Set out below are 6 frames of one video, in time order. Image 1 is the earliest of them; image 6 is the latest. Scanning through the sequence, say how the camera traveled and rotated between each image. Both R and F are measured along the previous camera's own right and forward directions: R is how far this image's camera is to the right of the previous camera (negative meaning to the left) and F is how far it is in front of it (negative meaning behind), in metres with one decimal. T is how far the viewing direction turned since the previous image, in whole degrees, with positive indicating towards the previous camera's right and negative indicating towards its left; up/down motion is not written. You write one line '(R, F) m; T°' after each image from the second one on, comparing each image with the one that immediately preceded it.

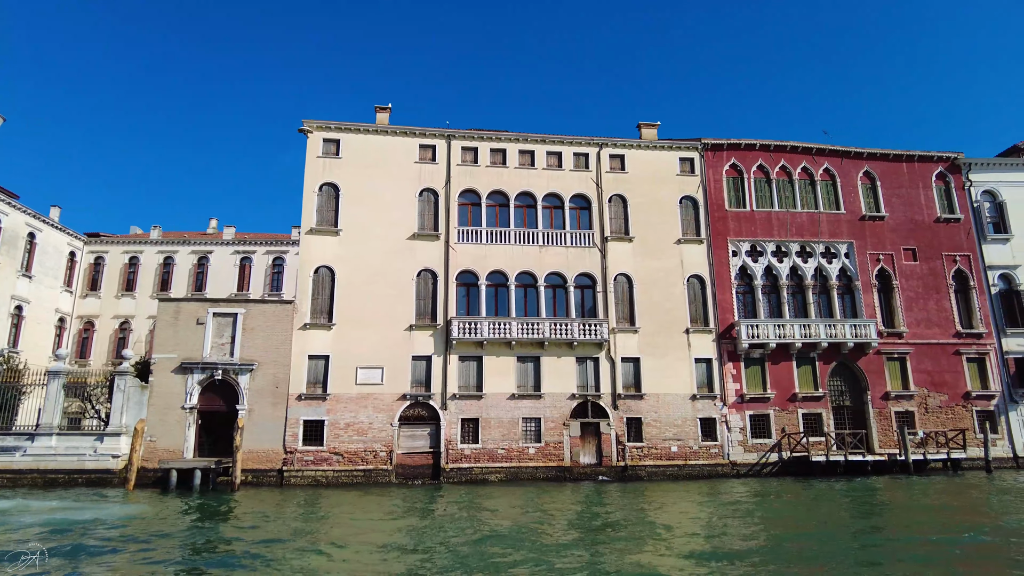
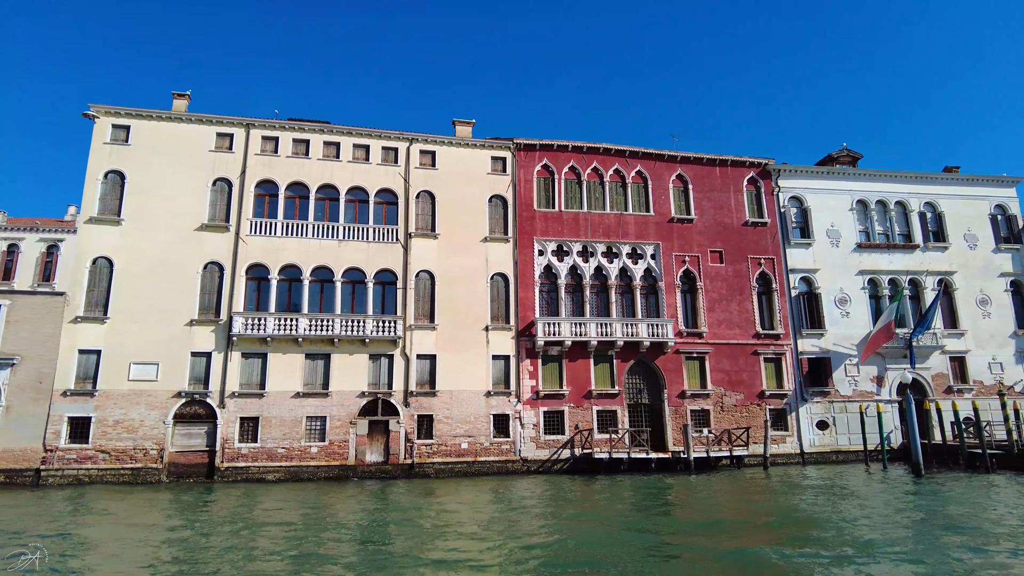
(+5.1, 0.0) m; +5°
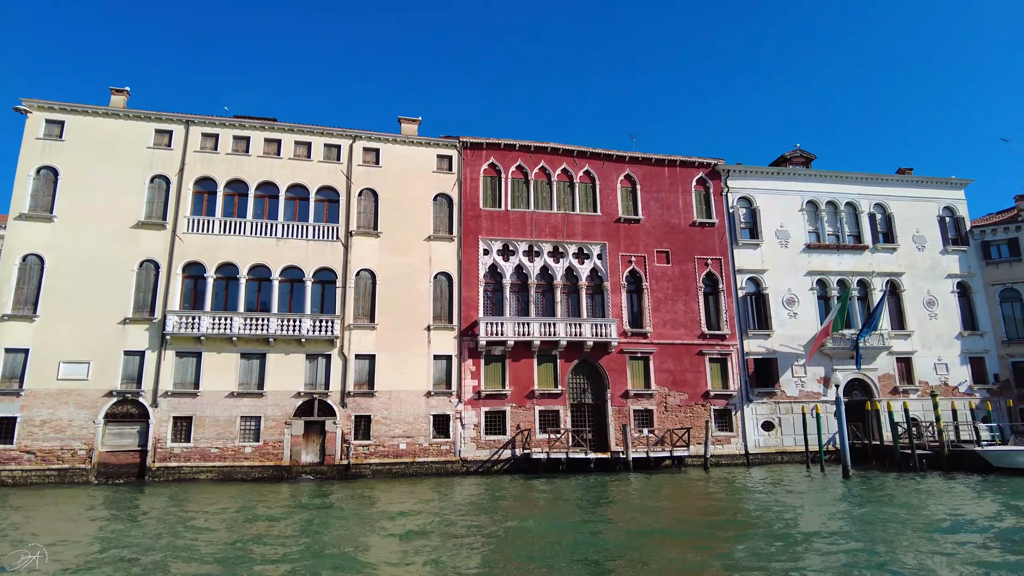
(+1.7, +0.1) m; +1°
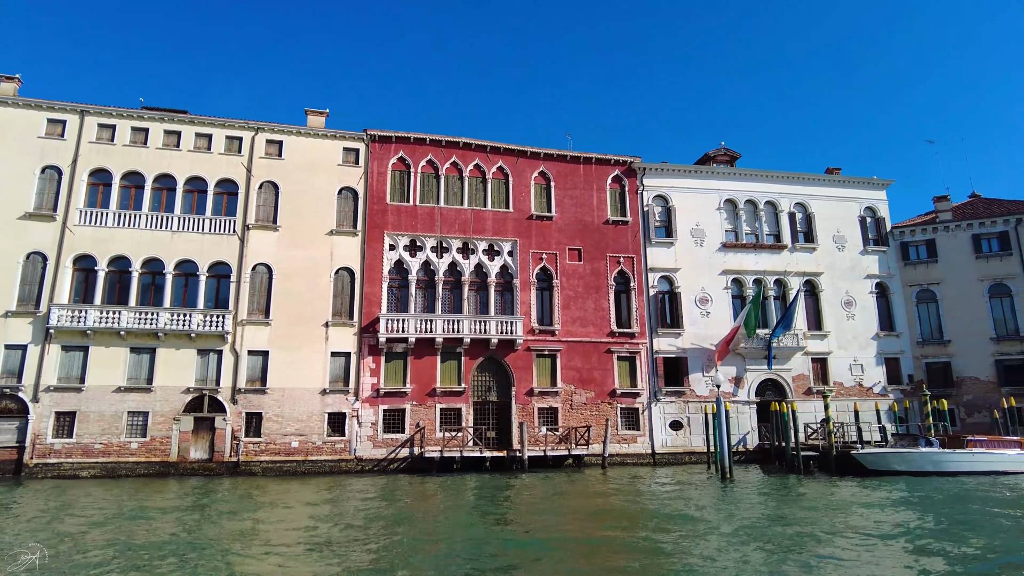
(+3.2, +0.3) m; +1°
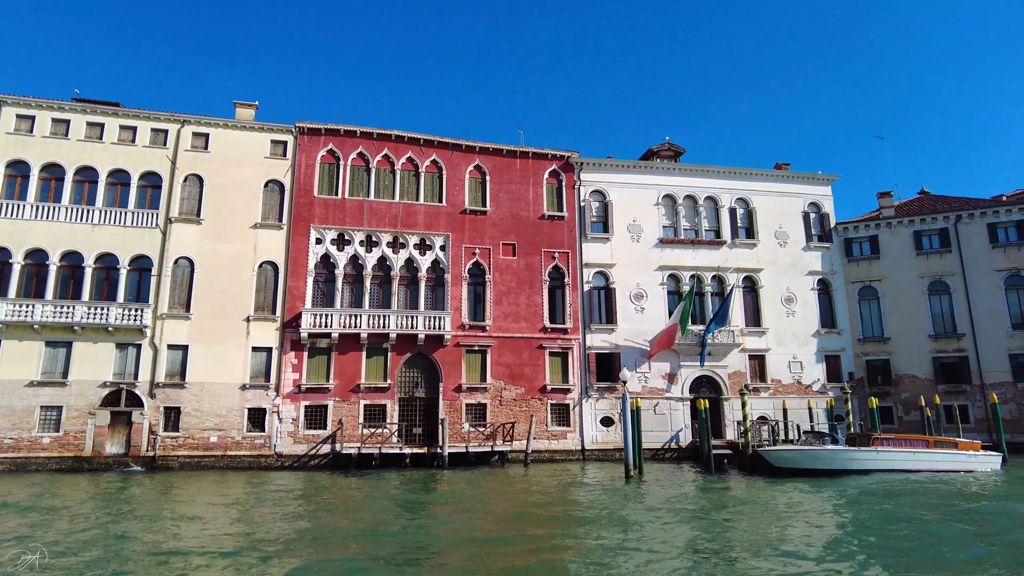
(+2.7, +0.3) m; 0°
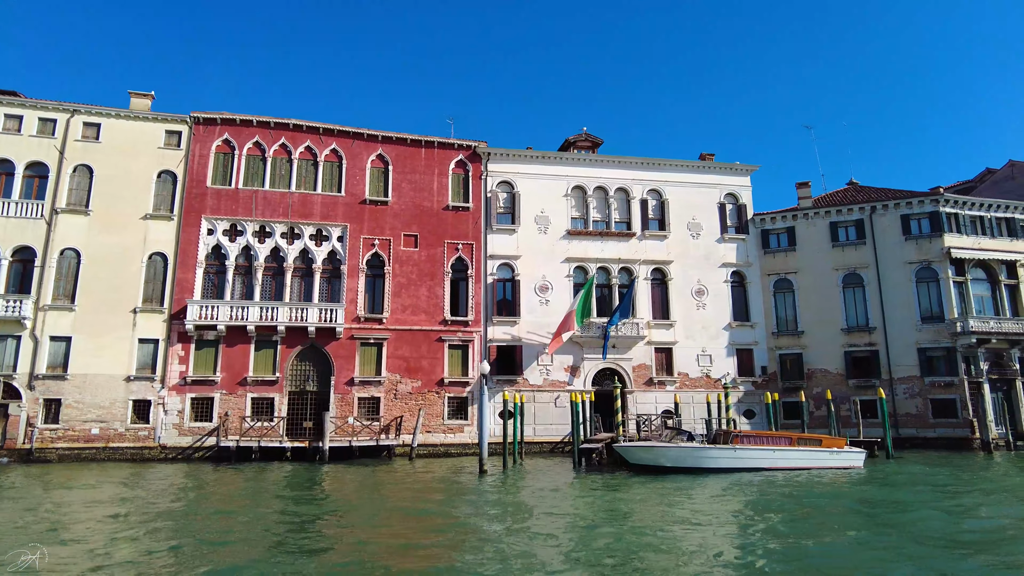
(+4.2, +0.4) m; 0°
